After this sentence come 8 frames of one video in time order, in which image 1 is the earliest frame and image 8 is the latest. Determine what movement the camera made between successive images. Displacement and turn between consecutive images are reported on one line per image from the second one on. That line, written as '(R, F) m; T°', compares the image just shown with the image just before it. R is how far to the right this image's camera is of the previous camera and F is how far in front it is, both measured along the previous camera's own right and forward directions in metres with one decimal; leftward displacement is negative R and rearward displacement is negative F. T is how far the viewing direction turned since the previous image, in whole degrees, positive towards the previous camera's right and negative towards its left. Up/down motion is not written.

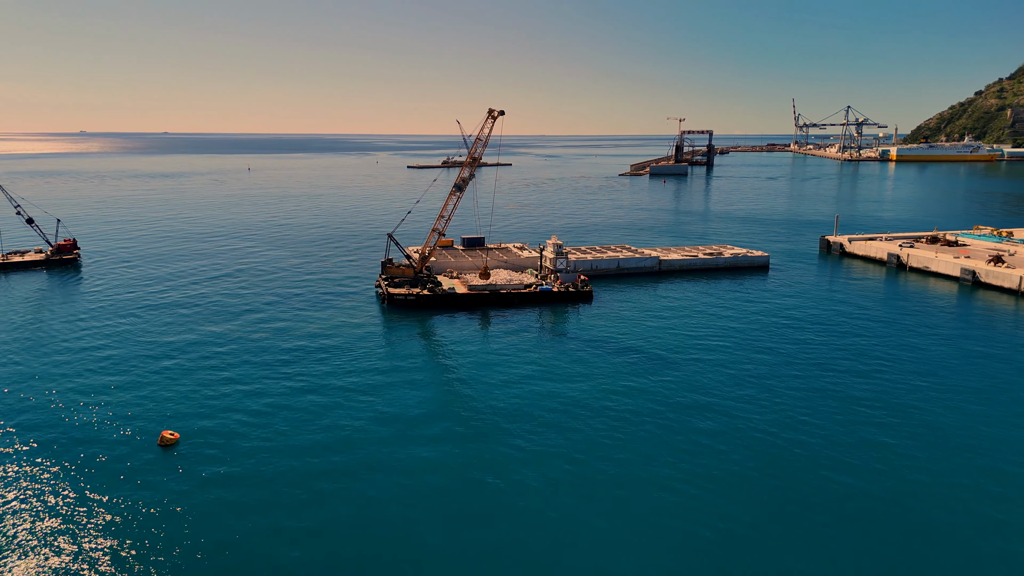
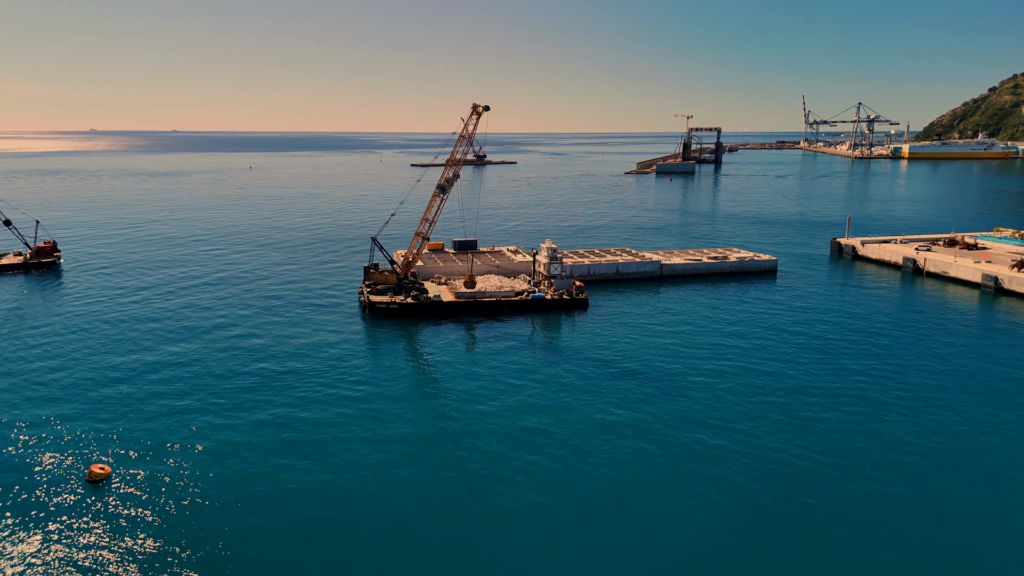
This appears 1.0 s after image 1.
(+2.1, +5.3) m; -1°
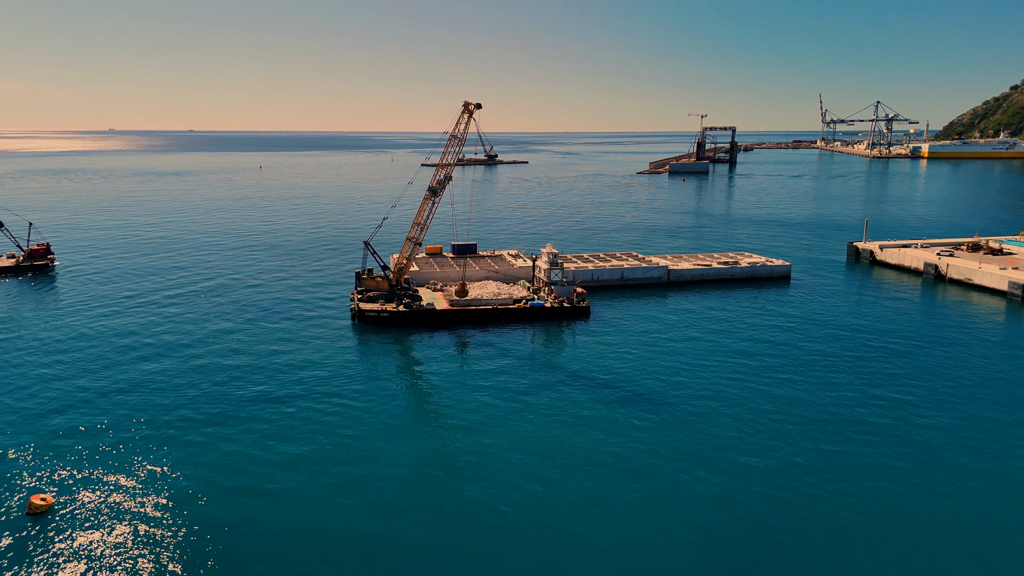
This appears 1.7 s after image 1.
(+1.8, +3.9) m; -1°
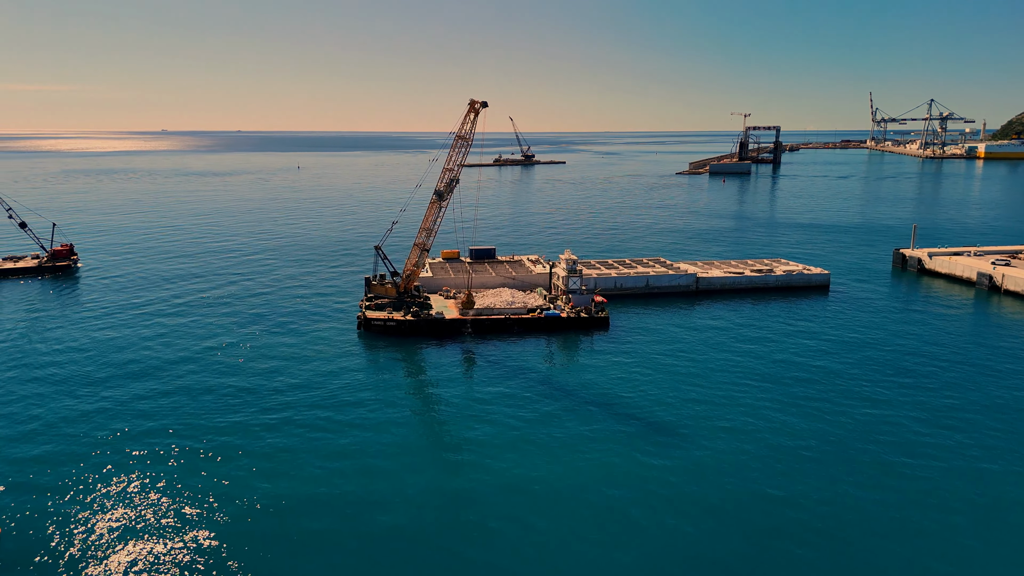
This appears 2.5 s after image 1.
(+2.7, +4.3) m; -3°
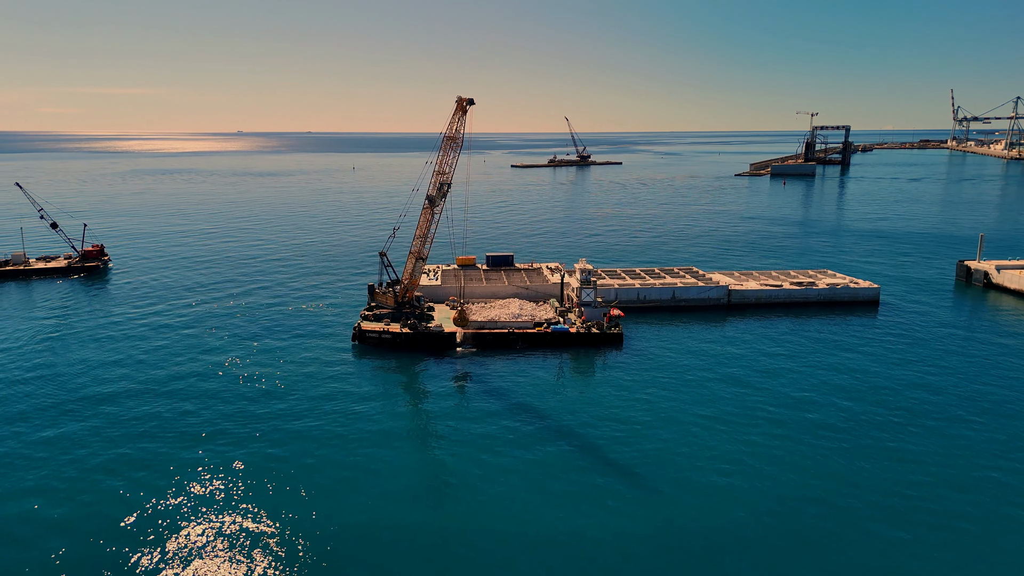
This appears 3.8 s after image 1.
(+5.4, +5.5) m; -5°
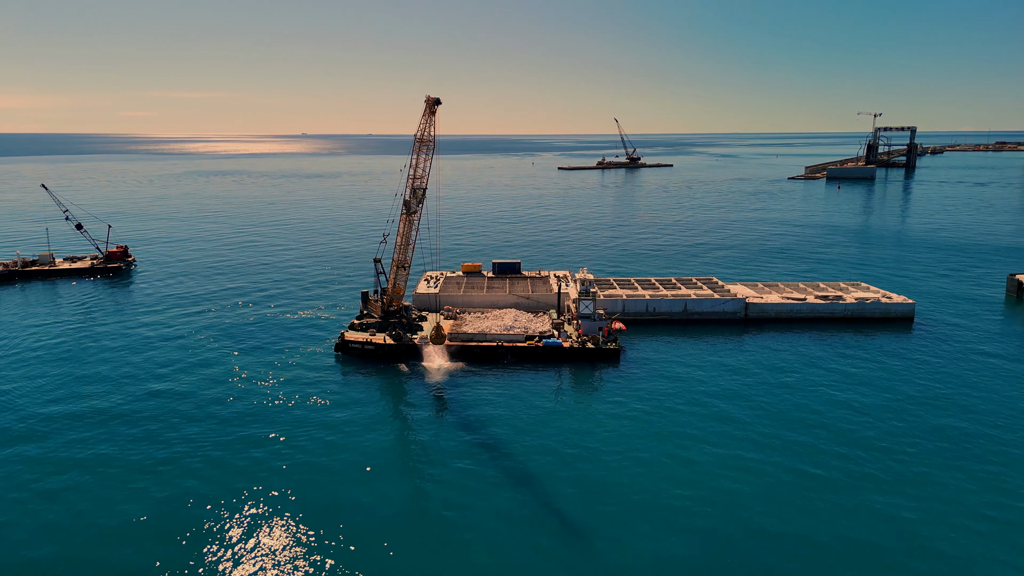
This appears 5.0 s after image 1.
(+5.9, +4.0) m; -4°
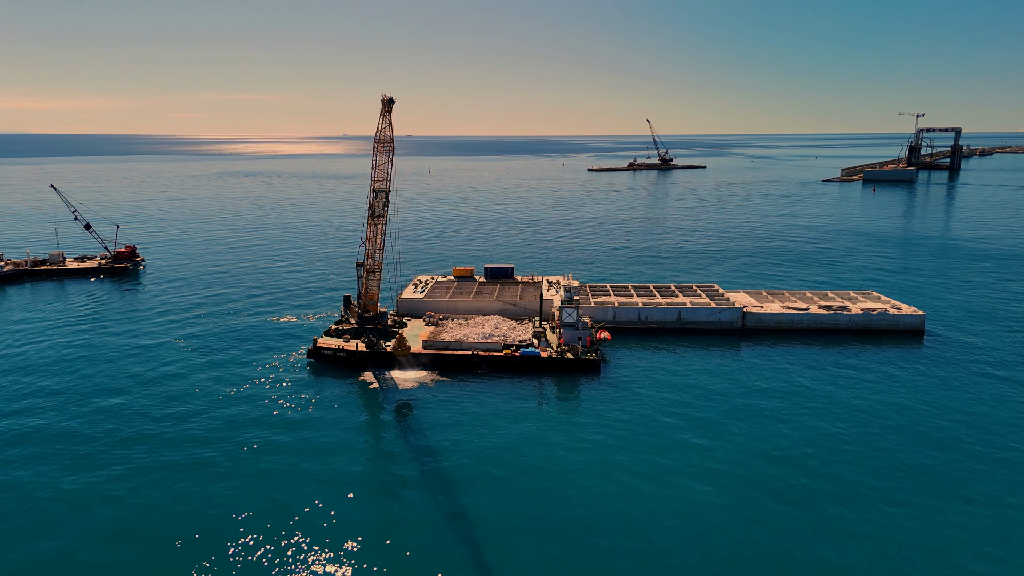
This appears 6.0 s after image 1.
(+5.2, +2.6) m; -3°
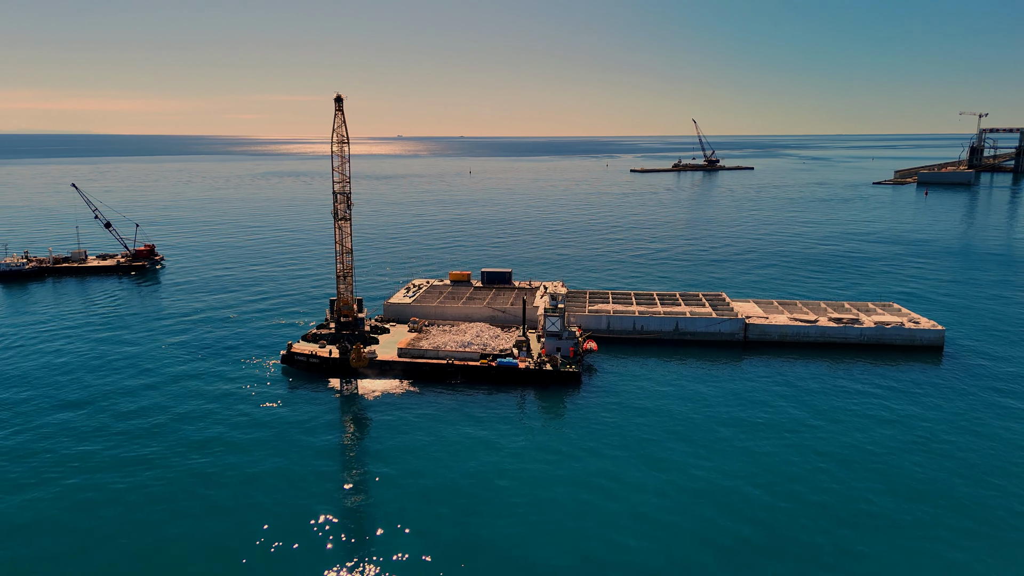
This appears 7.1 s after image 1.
(+6.0, +3.0) m; -4°
